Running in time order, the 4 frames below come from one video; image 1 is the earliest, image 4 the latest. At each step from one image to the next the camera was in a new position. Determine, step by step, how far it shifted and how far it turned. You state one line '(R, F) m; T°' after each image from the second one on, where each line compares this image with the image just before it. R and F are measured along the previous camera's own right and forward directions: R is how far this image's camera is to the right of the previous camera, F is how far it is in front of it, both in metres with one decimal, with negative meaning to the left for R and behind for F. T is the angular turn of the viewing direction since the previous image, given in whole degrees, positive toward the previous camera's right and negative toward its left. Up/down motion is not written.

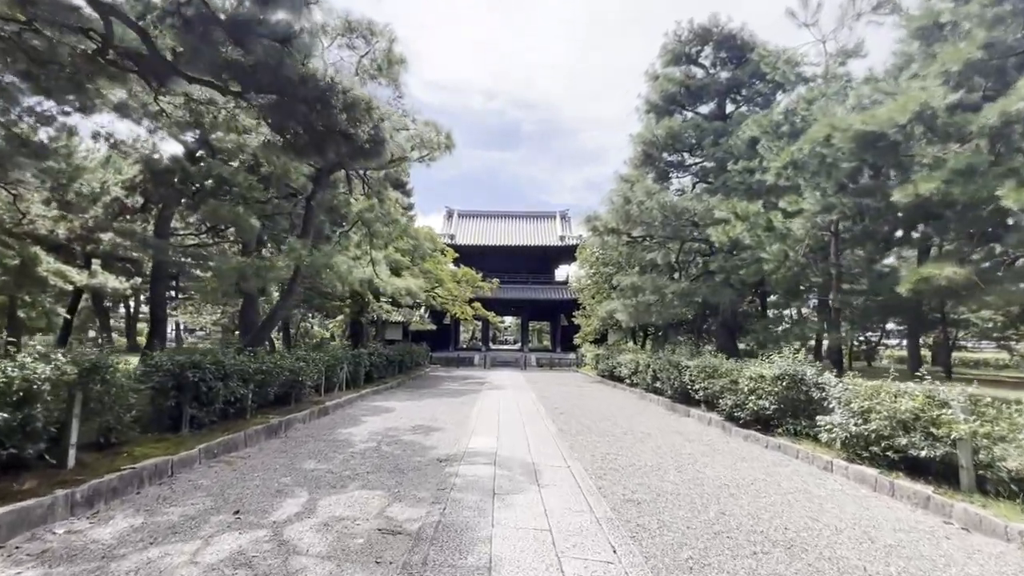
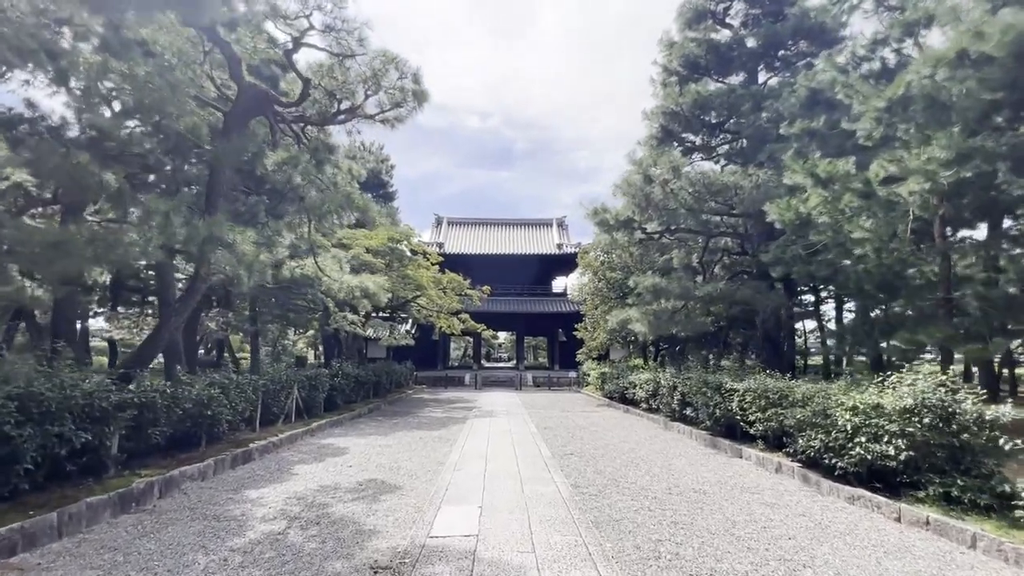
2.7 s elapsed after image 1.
(0.0, +2.5) m; +1°
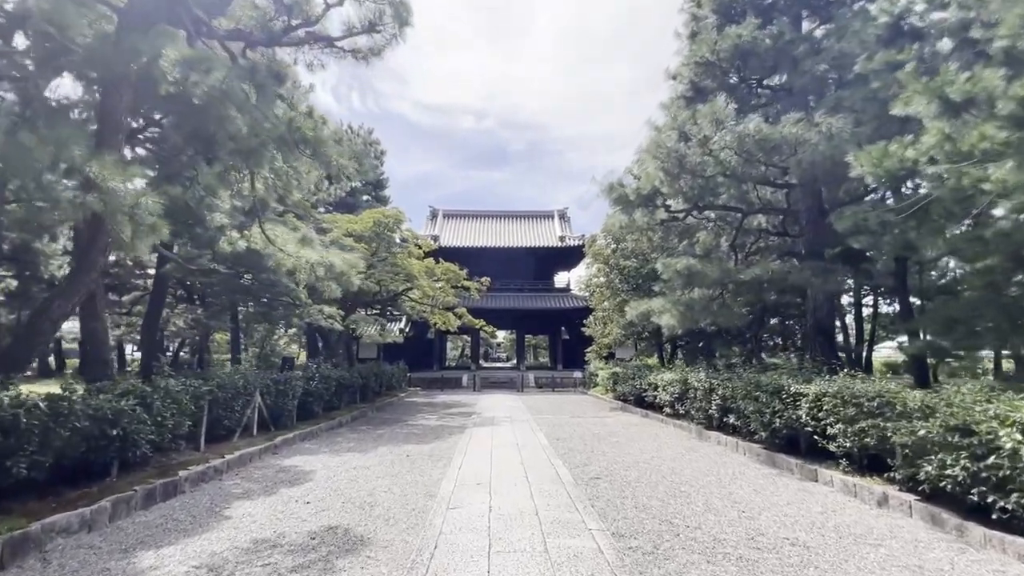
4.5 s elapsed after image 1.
(-0.2, +1.7) m; 0°
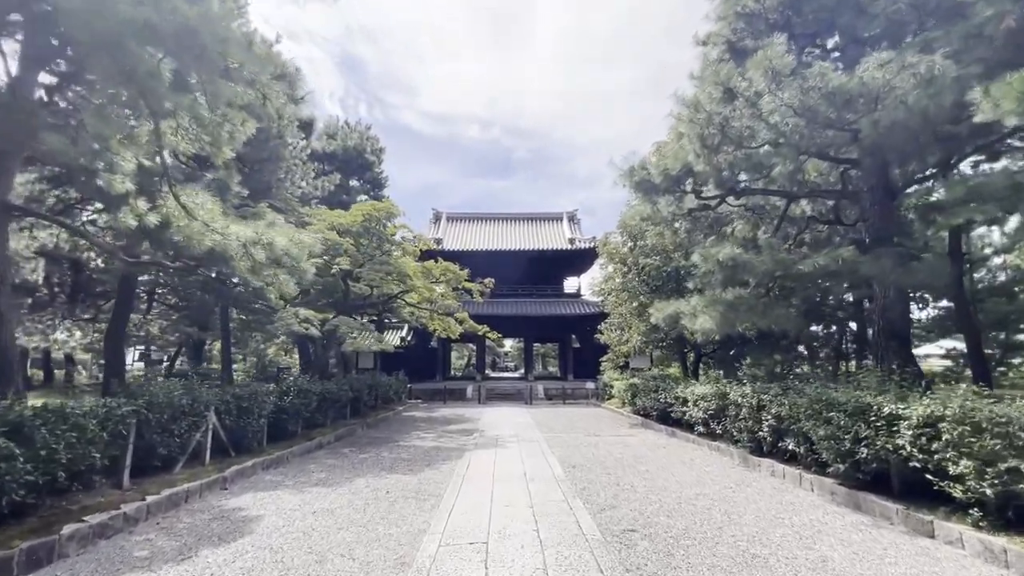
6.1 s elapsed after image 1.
(0.0, +1.5) m; -1°
